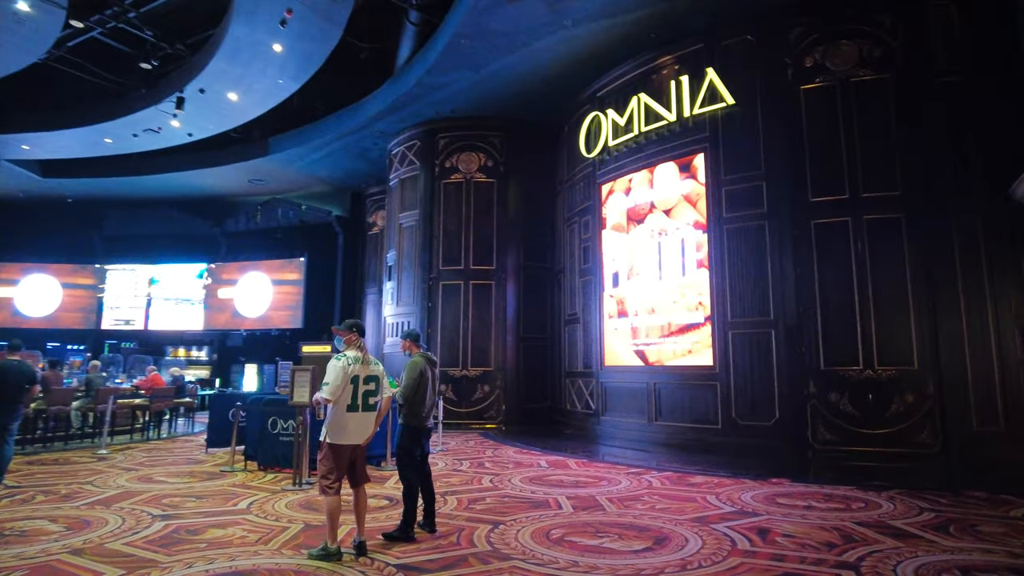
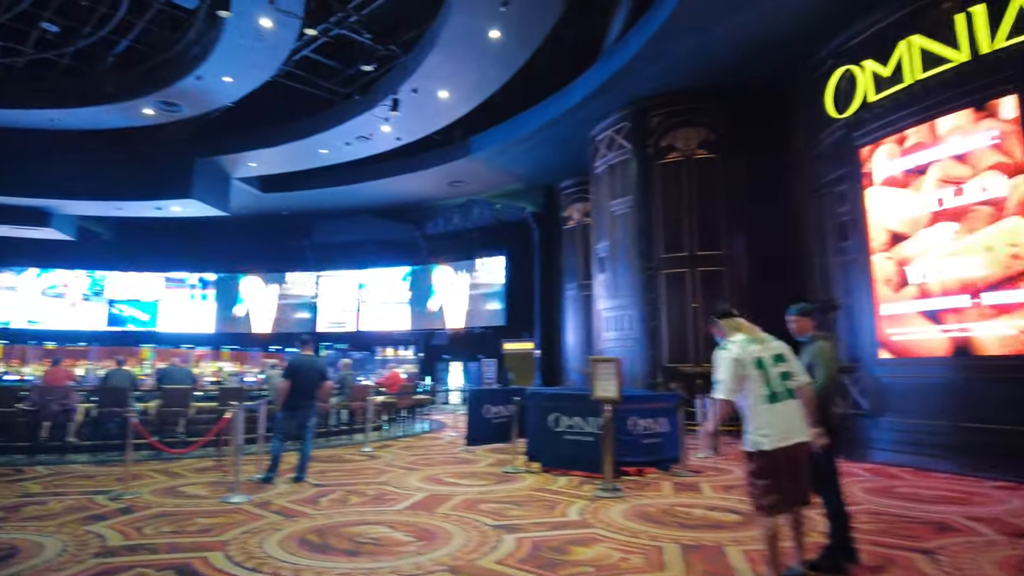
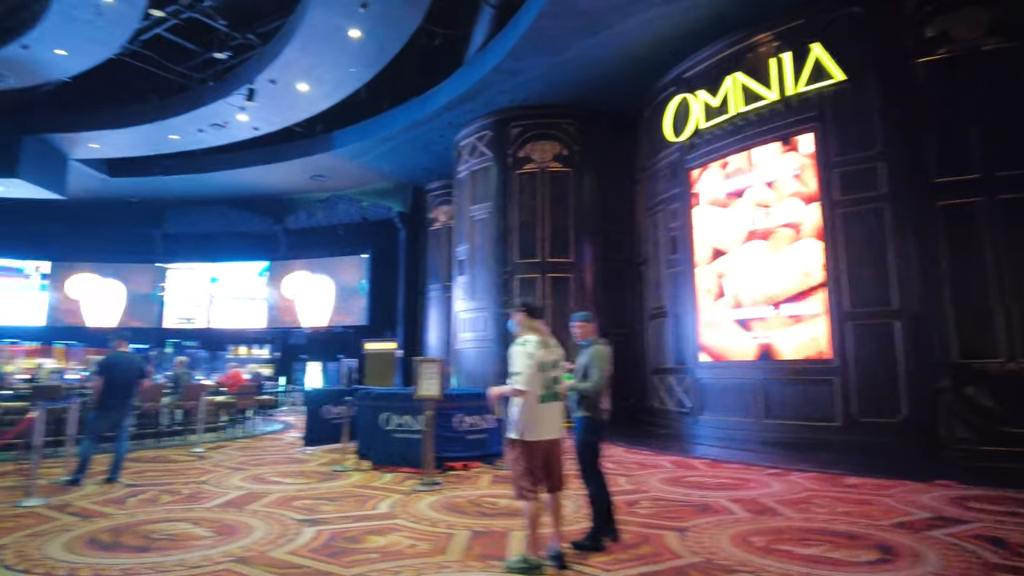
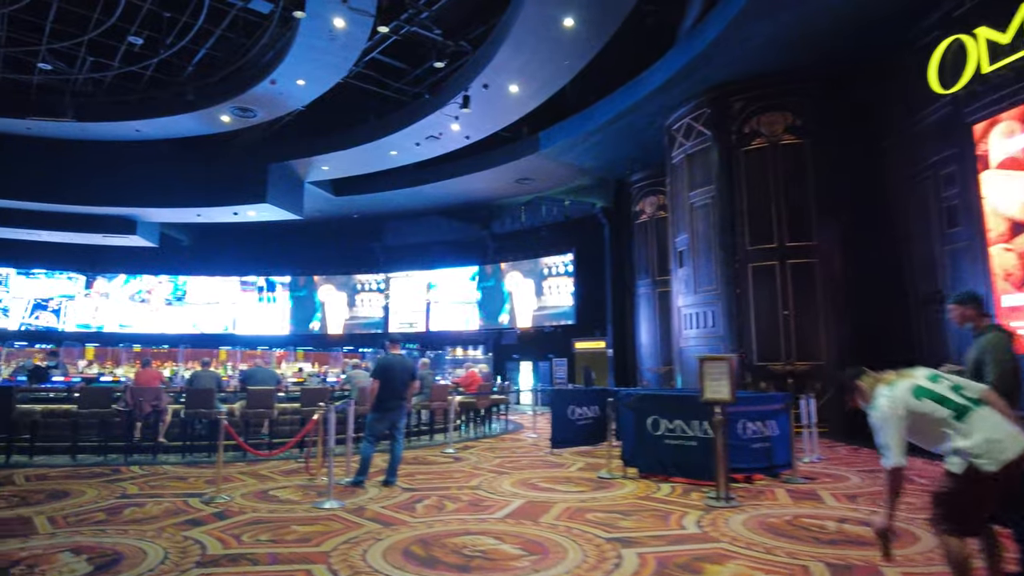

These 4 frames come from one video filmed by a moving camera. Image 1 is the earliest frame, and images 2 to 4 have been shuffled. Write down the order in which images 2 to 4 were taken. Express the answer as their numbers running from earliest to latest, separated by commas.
3, 2, 4
